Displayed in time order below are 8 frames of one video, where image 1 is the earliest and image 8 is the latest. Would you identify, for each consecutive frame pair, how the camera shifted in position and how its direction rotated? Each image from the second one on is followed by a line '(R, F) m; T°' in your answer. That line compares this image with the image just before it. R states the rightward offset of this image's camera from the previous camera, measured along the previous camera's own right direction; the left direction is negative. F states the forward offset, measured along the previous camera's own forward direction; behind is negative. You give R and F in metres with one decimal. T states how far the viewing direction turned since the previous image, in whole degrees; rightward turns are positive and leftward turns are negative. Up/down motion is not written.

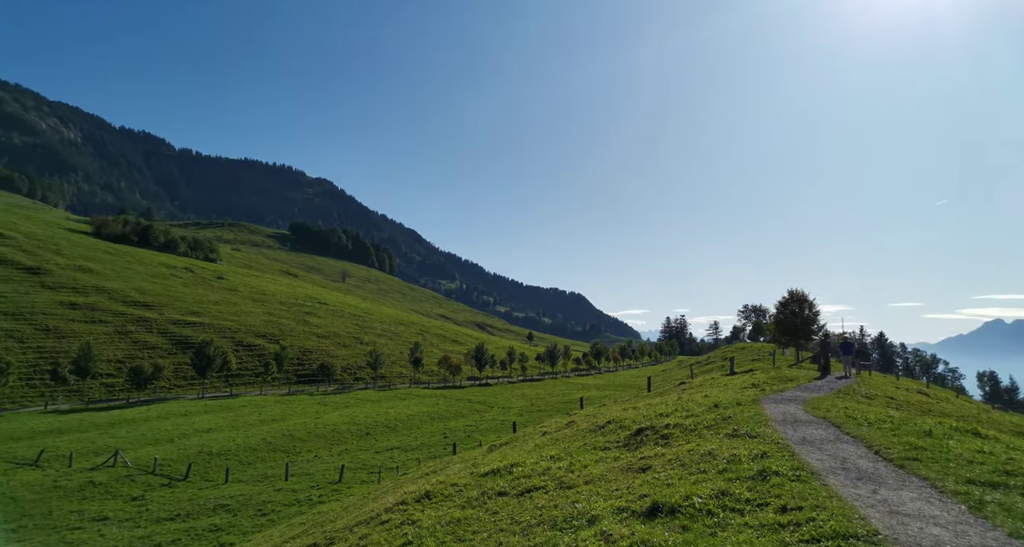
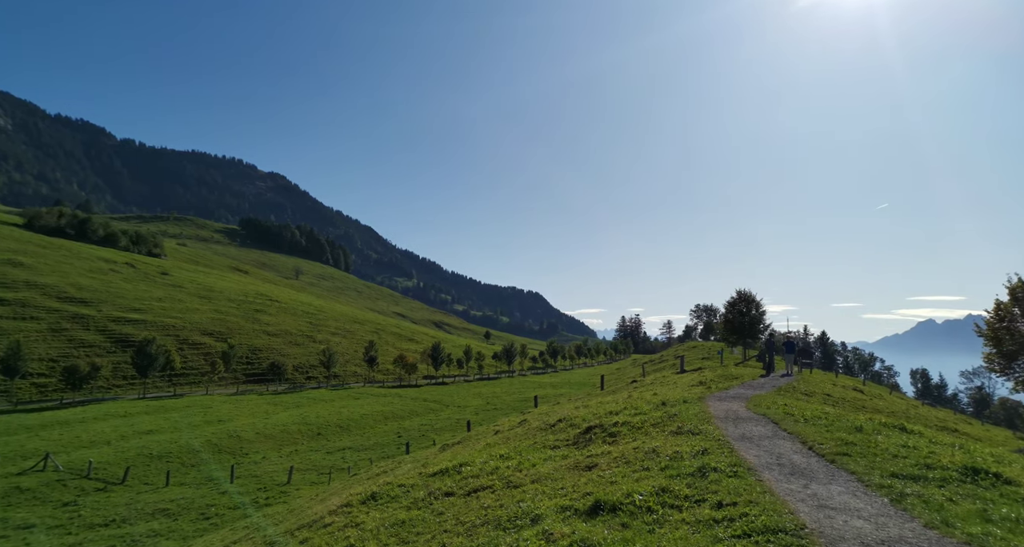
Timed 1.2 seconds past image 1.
(+1.7, +0.1) m; +3°
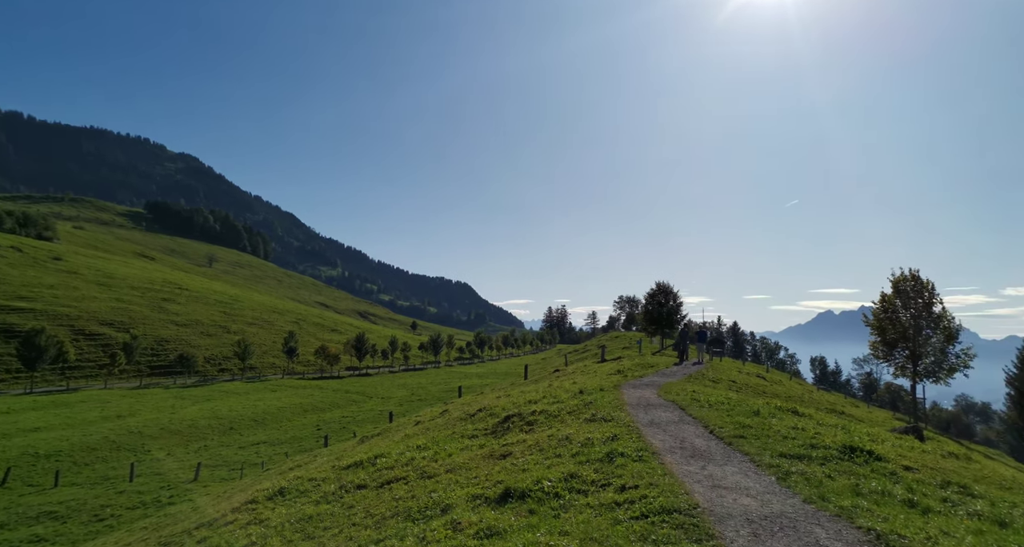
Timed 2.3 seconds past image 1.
(+2.3, +0.1) m; +6°
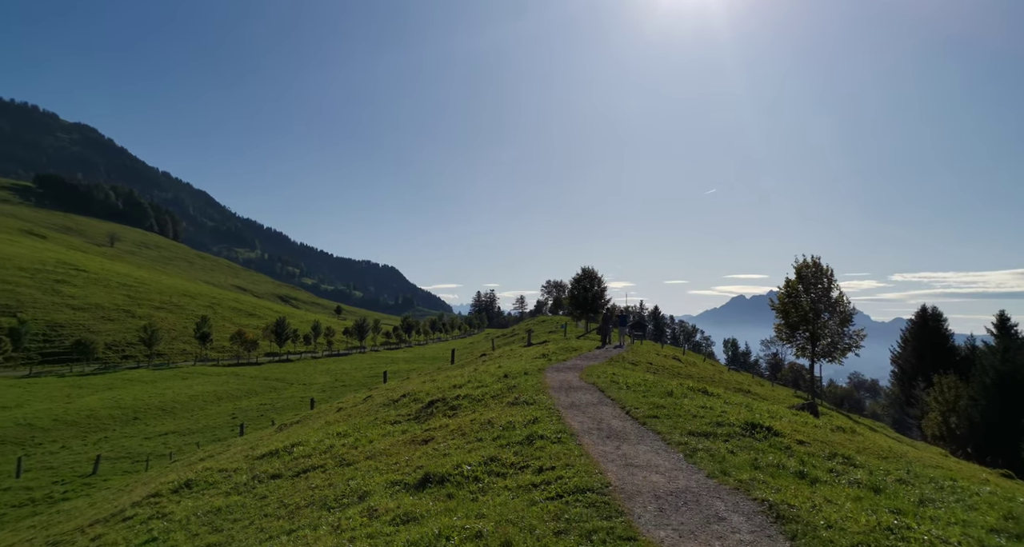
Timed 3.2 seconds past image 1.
(+1.2, +0.3) m; +7°
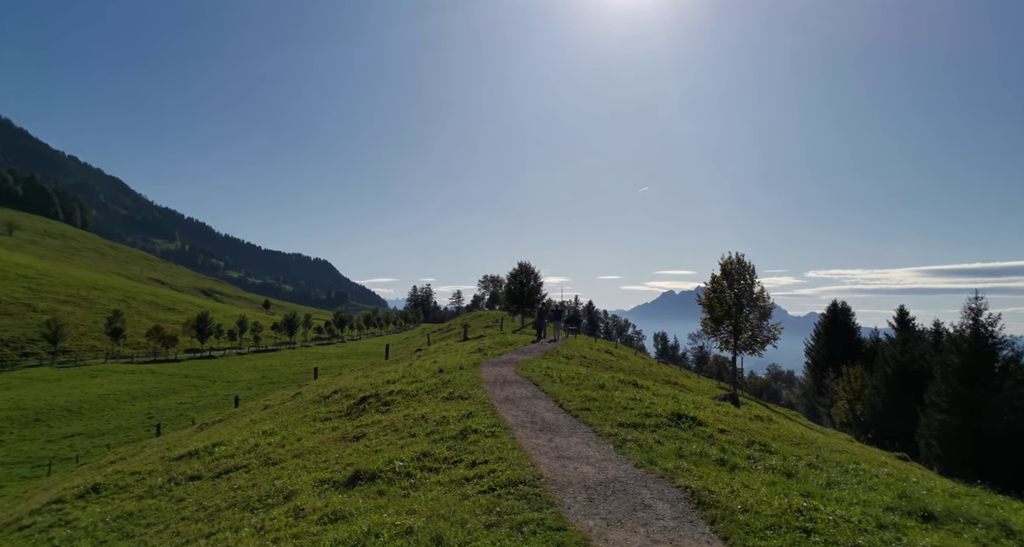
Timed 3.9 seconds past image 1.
(+0.5, +0.2) m; +7°
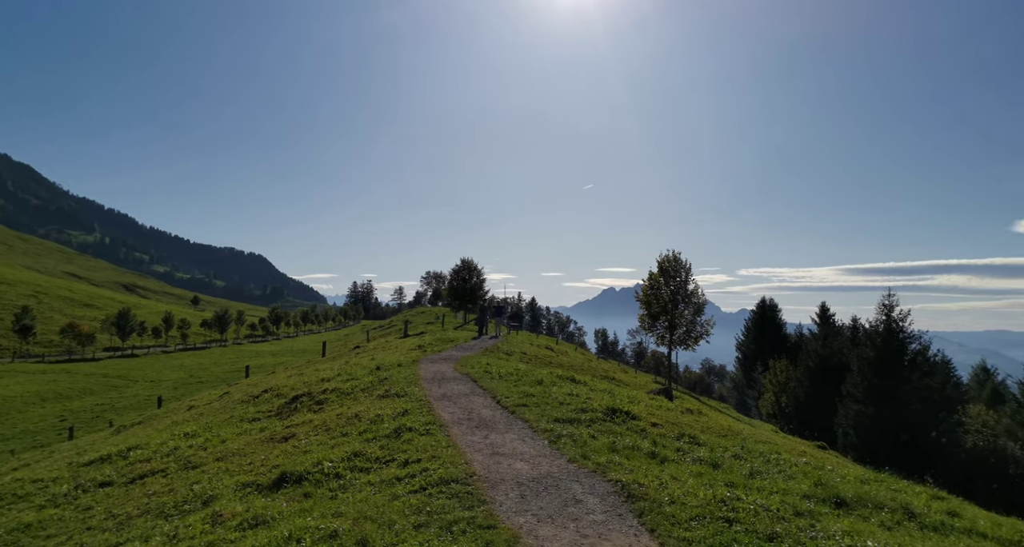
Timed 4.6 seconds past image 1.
(+1.1, +0.2) m; +5°
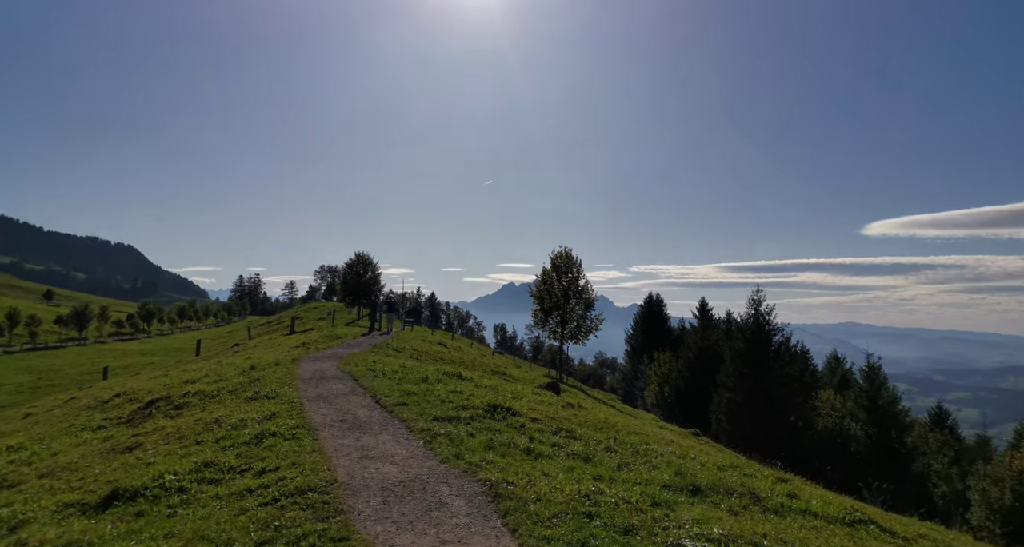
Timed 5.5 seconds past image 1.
(+3.4, +0.4) m; +7°
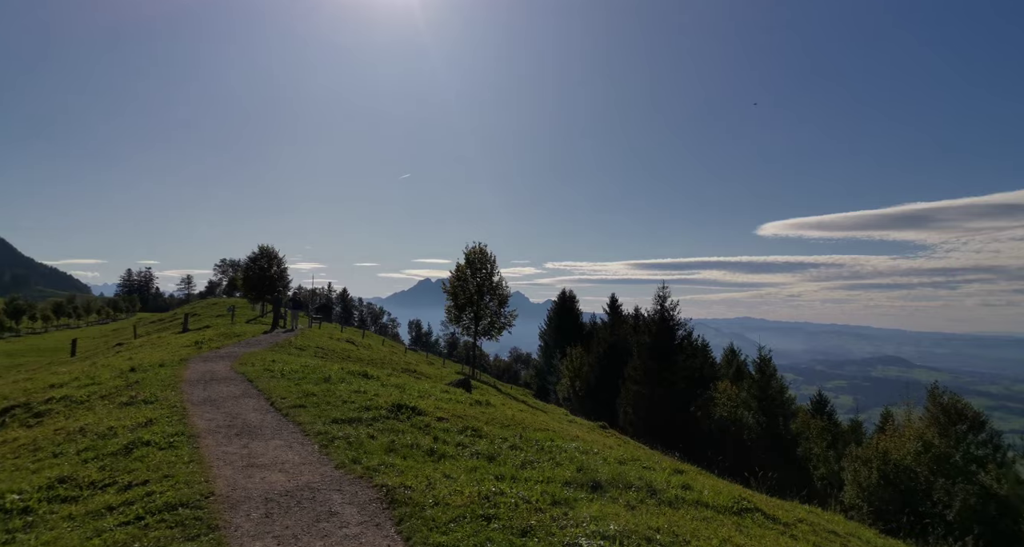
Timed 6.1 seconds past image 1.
(+2.1, +0.3) m; +7°
